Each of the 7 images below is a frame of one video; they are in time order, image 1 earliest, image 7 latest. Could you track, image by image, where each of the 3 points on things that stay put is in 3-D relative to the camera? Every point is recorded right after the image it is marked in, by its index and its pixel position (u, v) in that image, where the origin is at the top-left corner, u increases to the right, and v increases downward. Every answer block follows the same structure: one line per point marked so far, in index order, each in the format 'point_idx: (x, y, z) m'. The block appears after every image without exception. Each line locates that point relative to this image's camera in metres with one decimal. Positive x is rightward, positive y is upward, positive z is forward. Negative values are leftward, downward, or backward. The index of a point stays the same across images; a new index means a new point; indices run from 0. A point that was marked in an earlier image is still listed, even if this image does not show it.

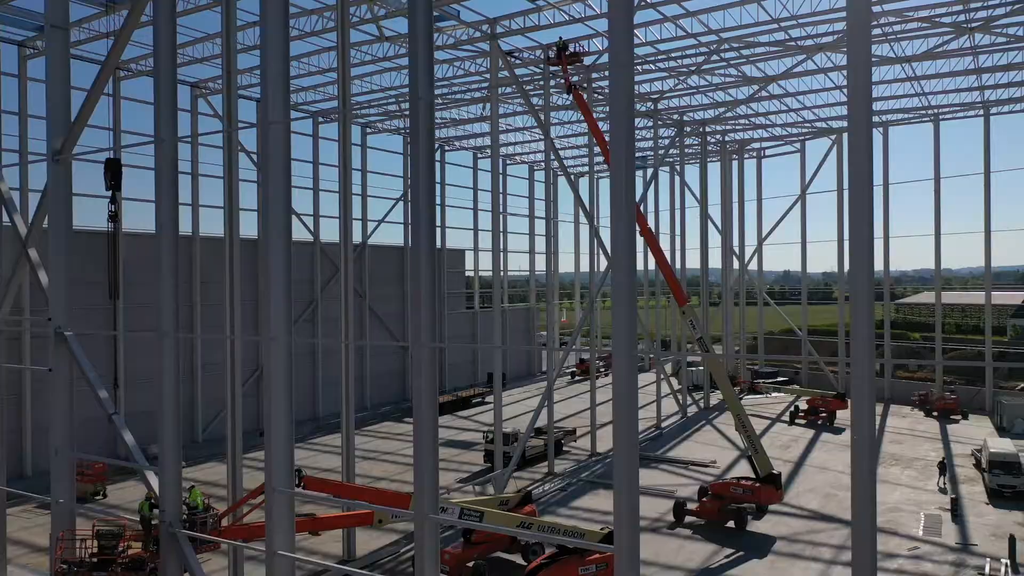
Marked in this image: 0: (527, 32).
0: (+0.3, +6.4, +17.8) m
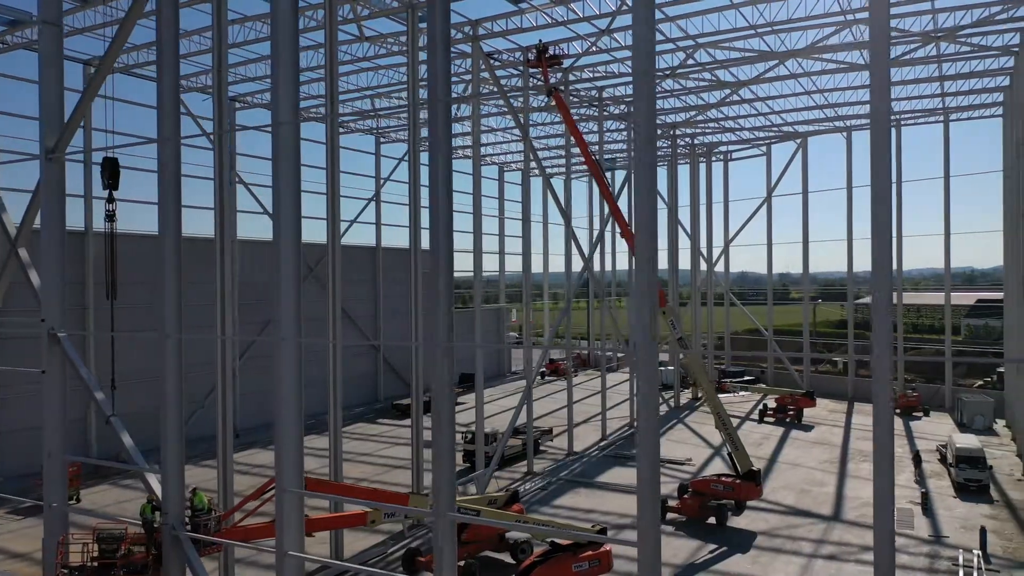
0: (-0.1, +6.4, +17.9) m
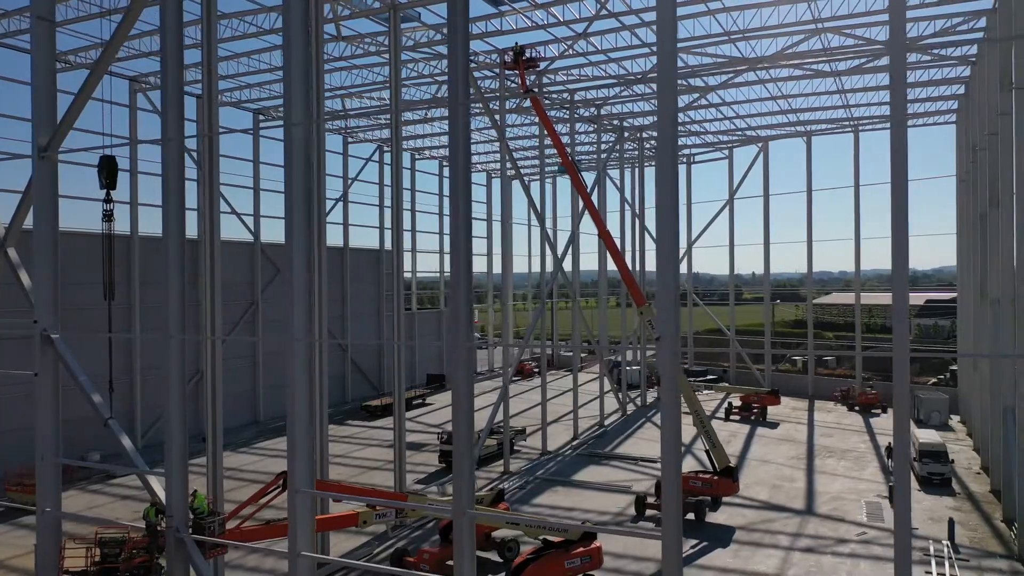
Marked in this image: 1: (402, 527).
0: (-0.6, +6.4, +18.0) m
1: (-2.1, -4.4, +13.3) m
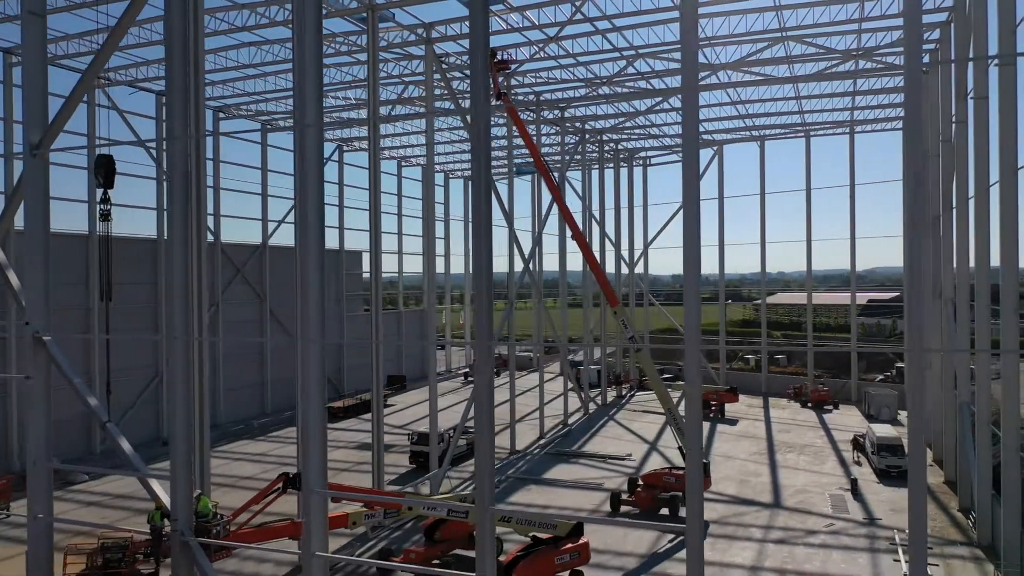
0: (-1.3, +6.3, +18.1) m
1: (-2.4, -4.5, +13.3) m
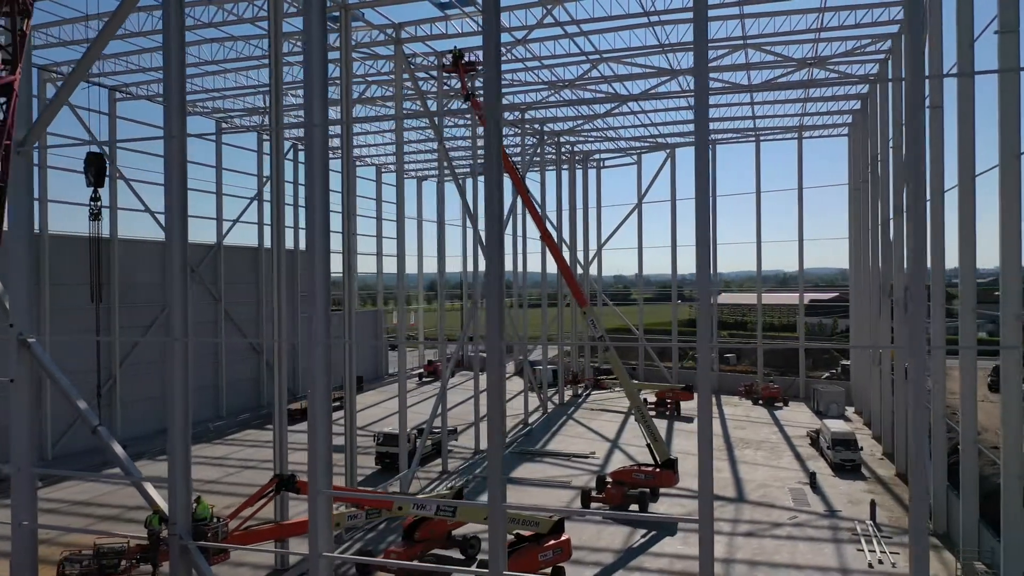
0: (-2.0, +6.3, +18.1) m
1: (-2.8, -4.5, +13.2) m
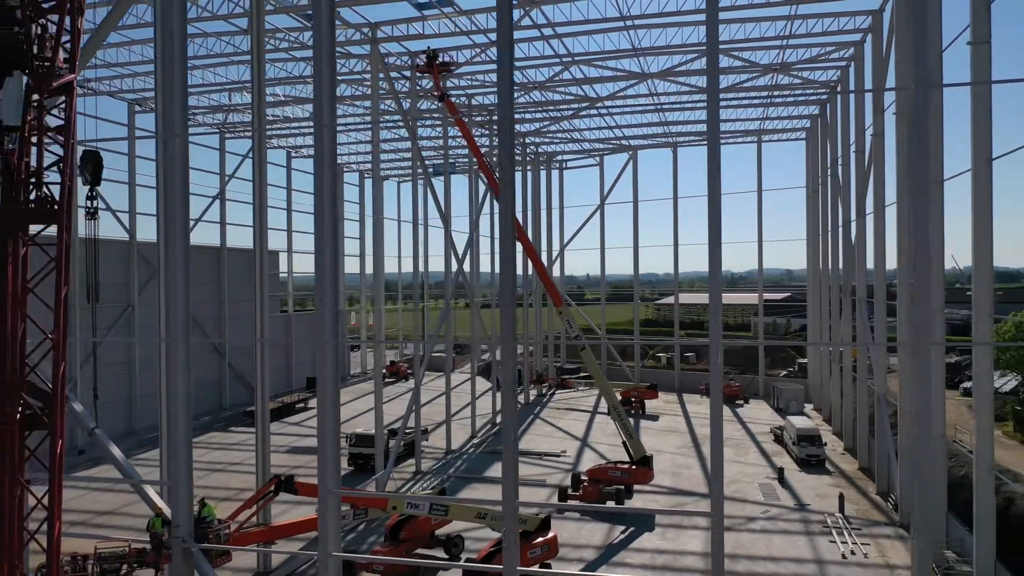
0: (-2.6, +6.3, +18.1) m
1: (-3.2, -4.5, +13.2) m
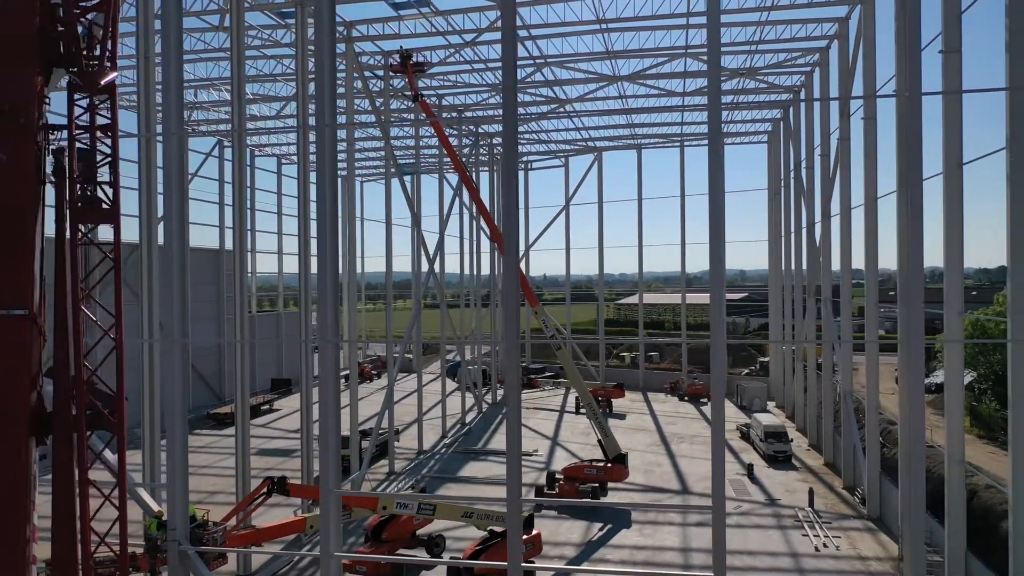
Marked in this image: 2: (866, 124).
0: (-3.2, +6.3, +18.0) m
1: (-3.5, -4.5, +13.1) m
2: (+6.8, +3.1, +14.0) m
